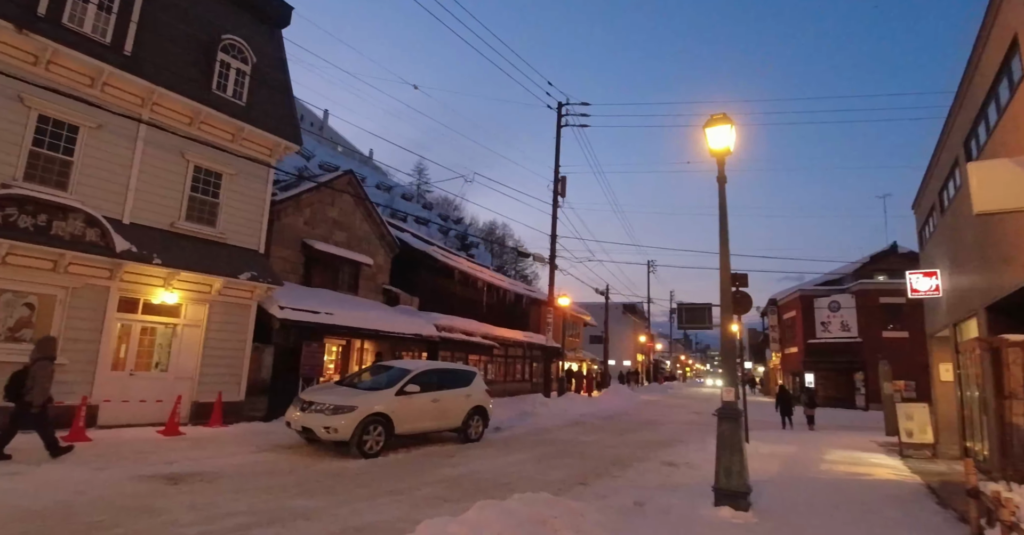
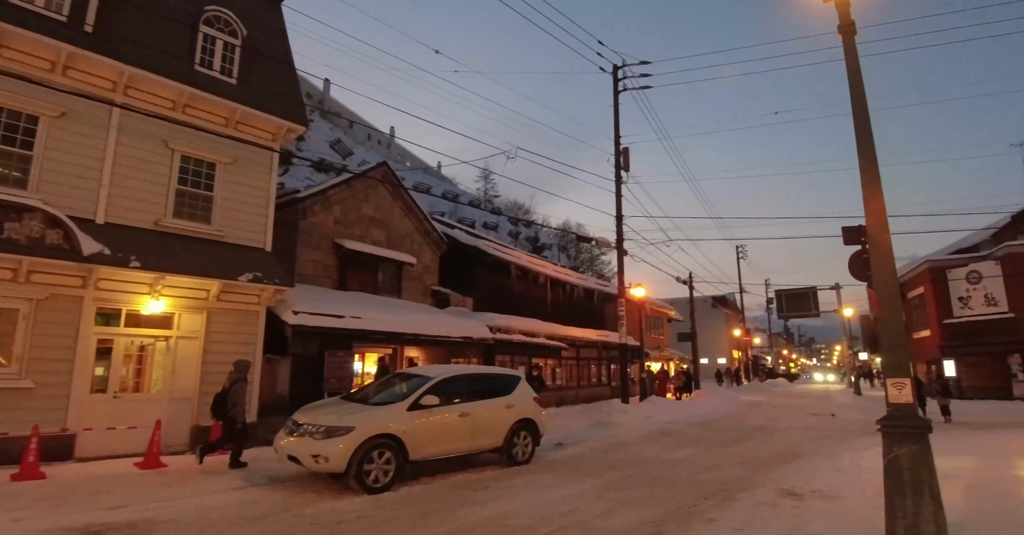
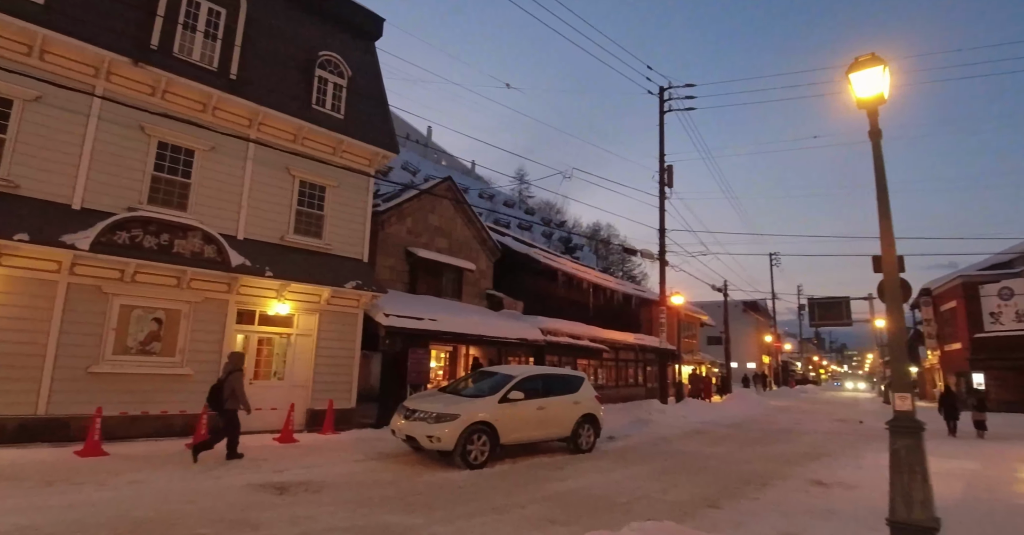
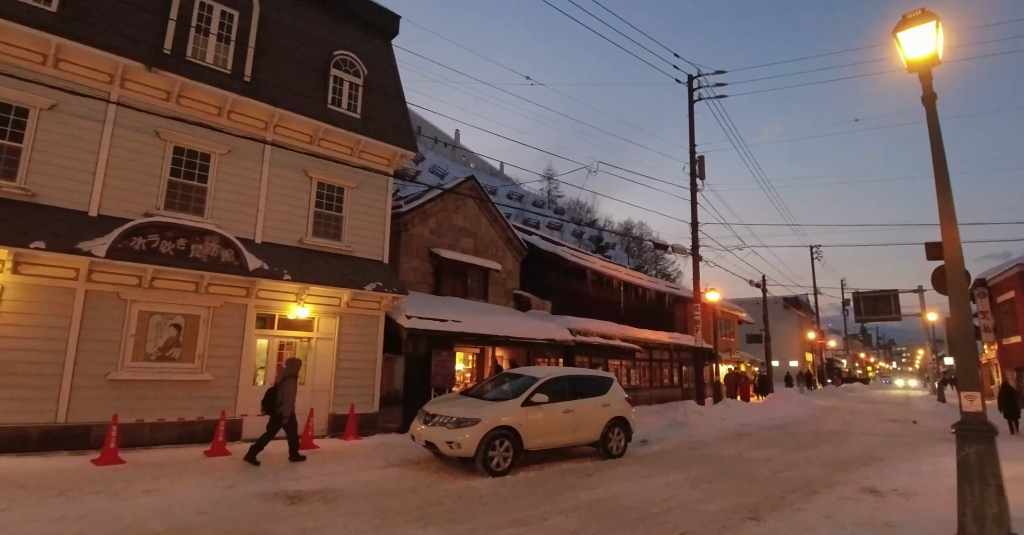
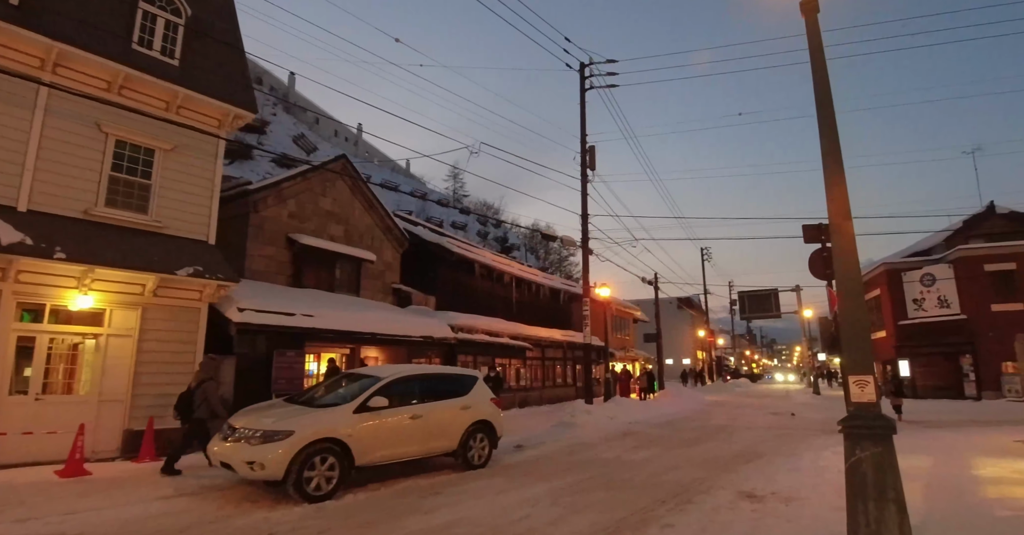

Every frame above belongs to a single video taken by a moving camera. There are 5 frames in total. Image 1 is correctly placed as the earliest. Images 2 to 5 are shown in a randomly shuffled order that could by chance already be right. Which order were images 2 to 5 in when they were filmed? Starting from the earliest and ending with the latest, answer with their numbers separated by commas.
3, 4, 2, 5
